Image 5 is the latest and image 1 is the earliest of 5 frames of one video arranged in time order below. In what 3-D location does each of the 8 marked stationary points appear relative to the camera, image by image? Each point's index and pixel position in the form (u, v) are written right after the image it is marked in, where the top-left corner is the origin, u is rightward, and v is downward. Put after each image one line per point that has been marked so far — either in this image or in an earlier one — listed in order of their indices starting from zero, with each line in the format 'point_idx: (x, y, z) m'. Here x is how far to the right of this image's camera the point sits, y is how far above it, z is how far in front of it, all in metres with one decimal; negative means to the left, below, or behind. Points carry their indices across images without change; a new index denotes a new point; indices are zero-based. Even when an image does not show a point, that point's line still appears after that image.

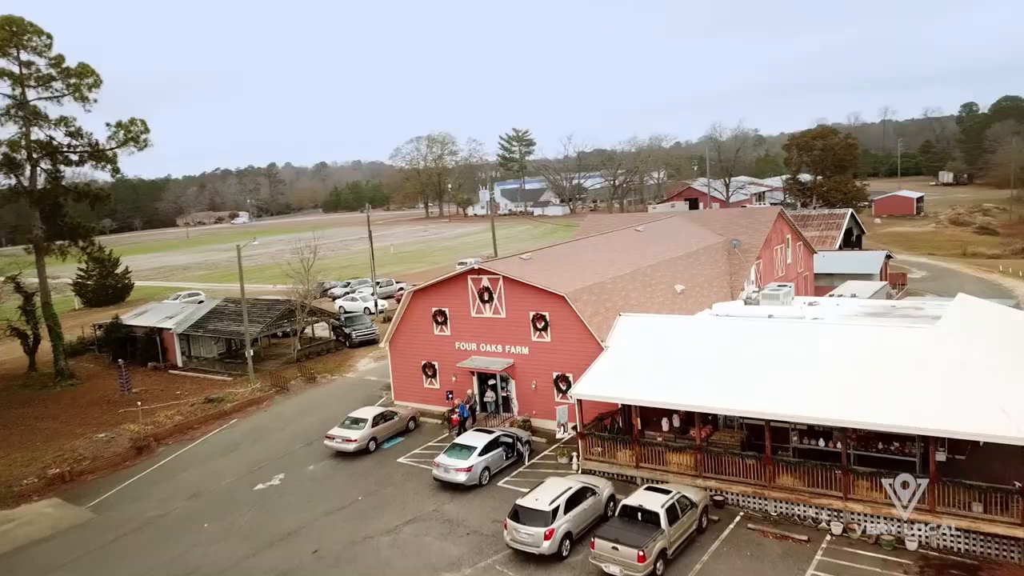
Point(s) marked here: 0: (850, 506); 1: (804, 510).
0: (+6.8, -4.4, +16.5) m
1: (+6.1, -4.7, +17.2) m
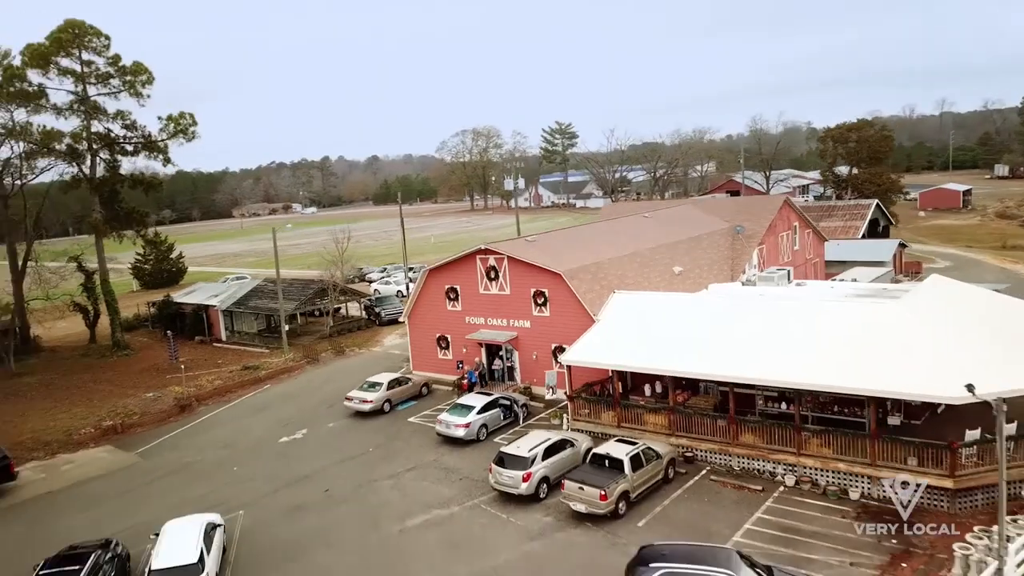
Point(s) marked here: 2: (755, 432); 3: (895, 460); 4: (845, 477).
0: (+6.5, -3.9, +18.2) m
1: (+5.8, -4.1, +18.9) m
2: (+5.6, -3.3, +18.9) m
3: (+8.0, -3.6, +17.1) m
4: (+7.2, -4.1, +17.8) m
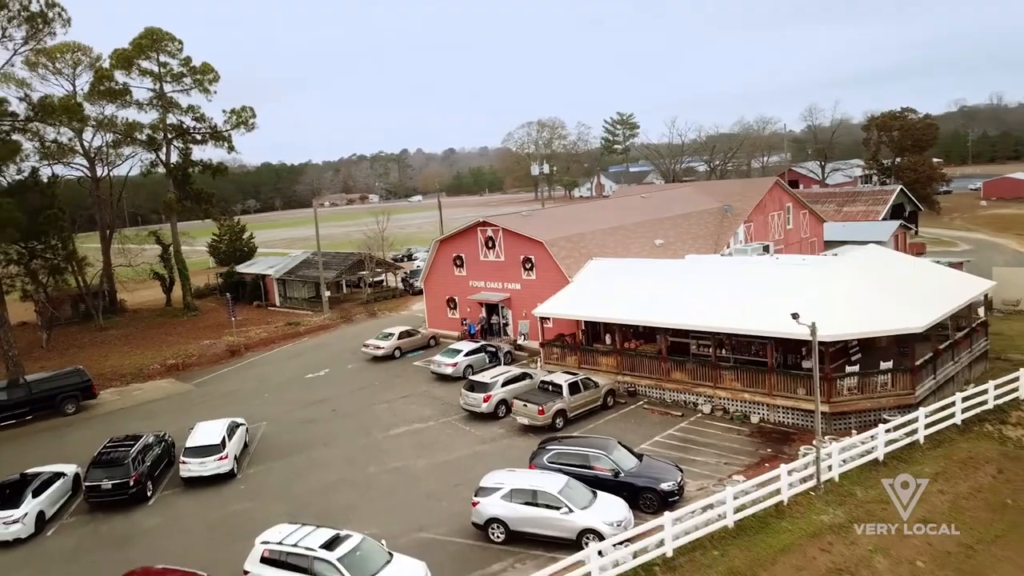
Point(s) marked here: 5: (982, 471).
0: (+5.5, -2.8, +21.8) m
1: (+4.9, -3.0, +22.6) m
2: (+4.7, -2.3, +22.6) m
3: (+6.9, -2.6, +20.5) m
4: (+6.2, -3.0, +21.4) m
5: (+10.2, -4.0, +17.8) m
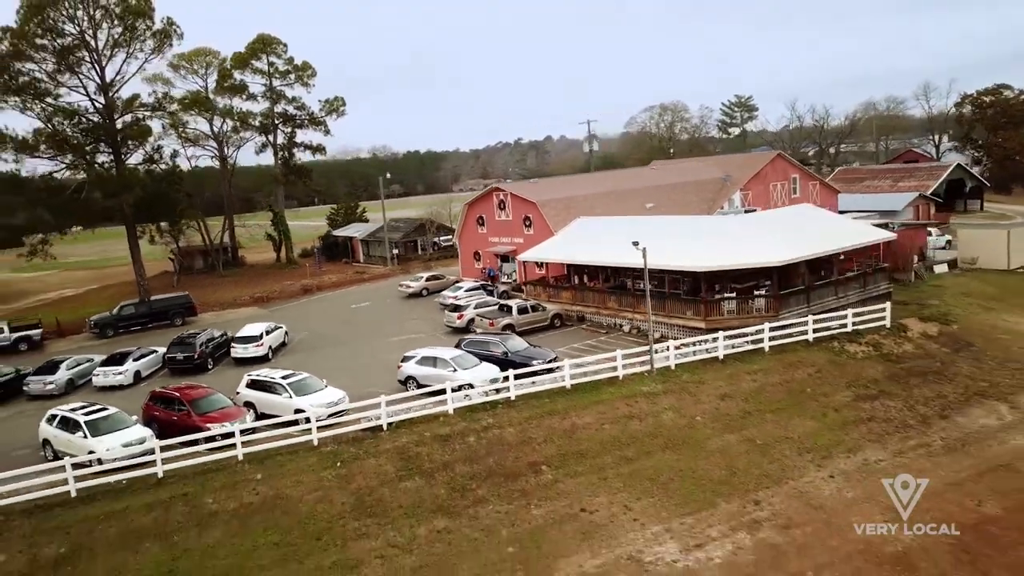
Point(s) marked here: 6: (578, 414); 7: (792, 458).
0: (+4.2, -1.0, +27.6) m
1: (+3.7, -1.2, +28.5) m
2: (+3.6, -0.4, +28.5) m
3: (+5.4, -0.8, +26.1) m
4: (+4.8, -1.2, +27.0) m
5: (+8.0, -2.3, +22.8) m
6: (+1.6, -3.1, +20.0) m
7: (+6.4, -3.9, +18.8) m
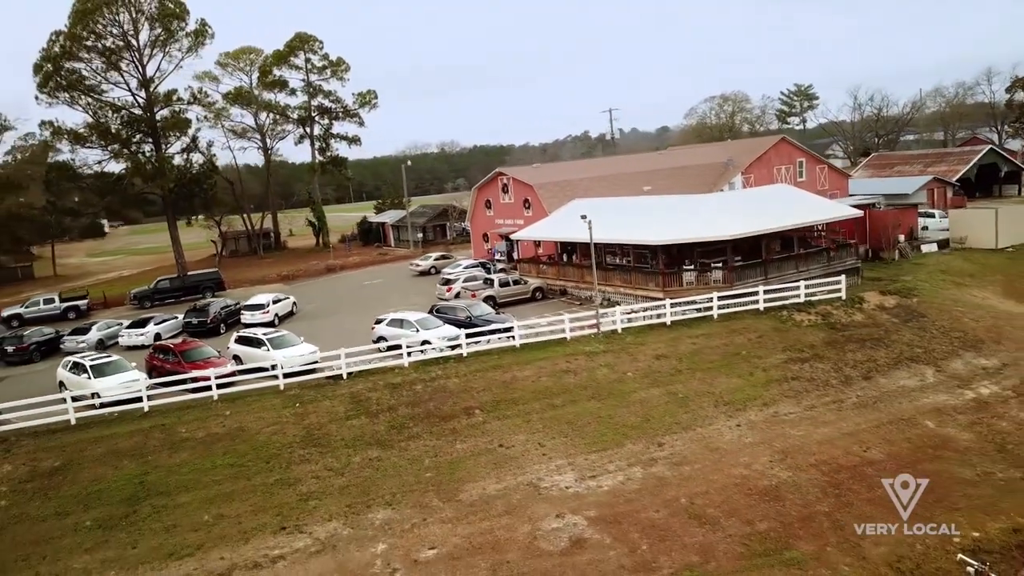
0: (+3.4, 0.0, +29.5) m
1: (+3.1, -0.2, +30.4) m
2: (+3.0, +0.5, +30.5) m
3: (+4.5, +0.1, +27.9) m
4: (+4.0, -0.3, +28.9) m
5: (+6.9, -1.4, +24.4) m
6: (+0.2, -2.2, +22.1) m
7: (+4.9, -3.0, +20.6) m
